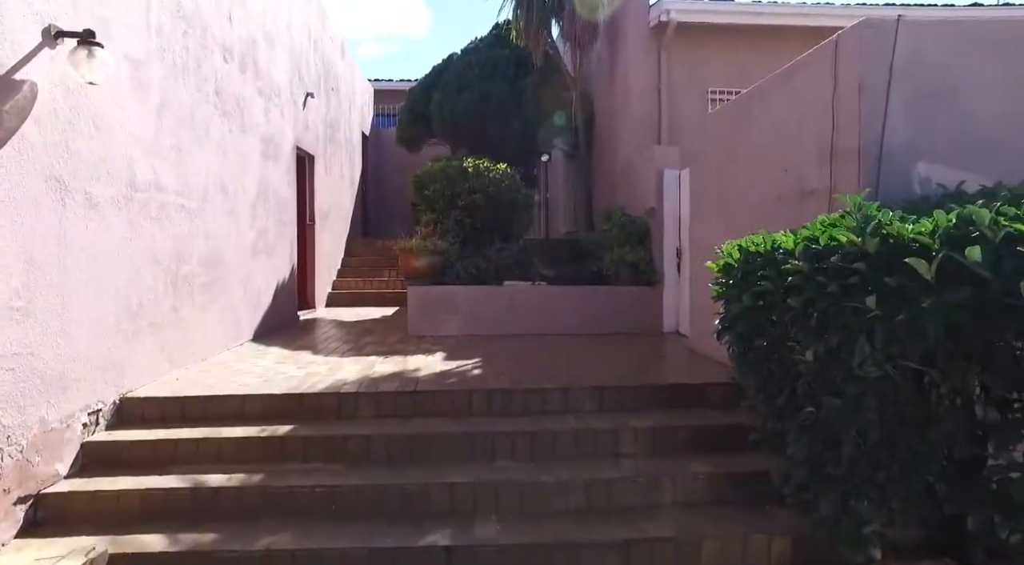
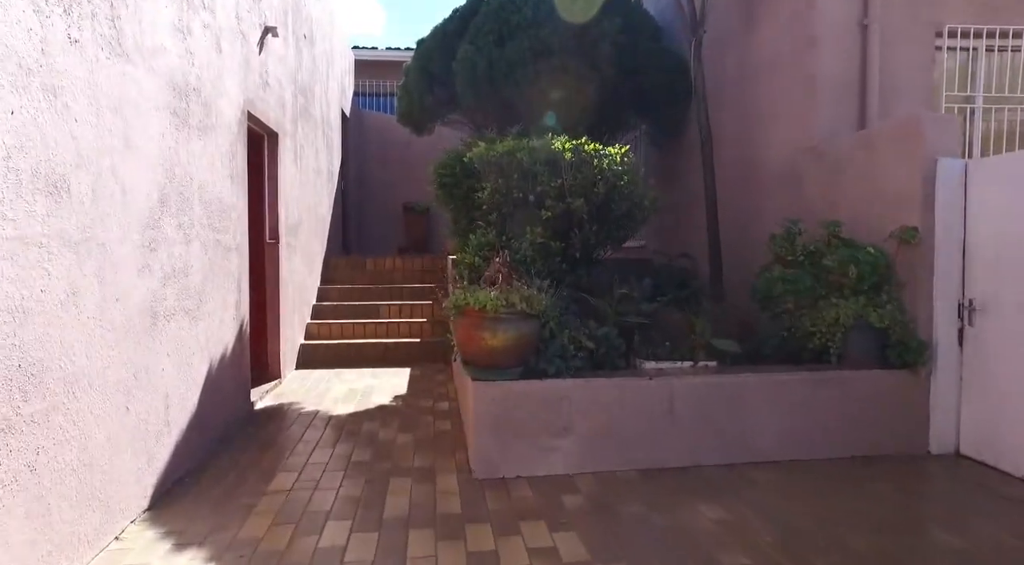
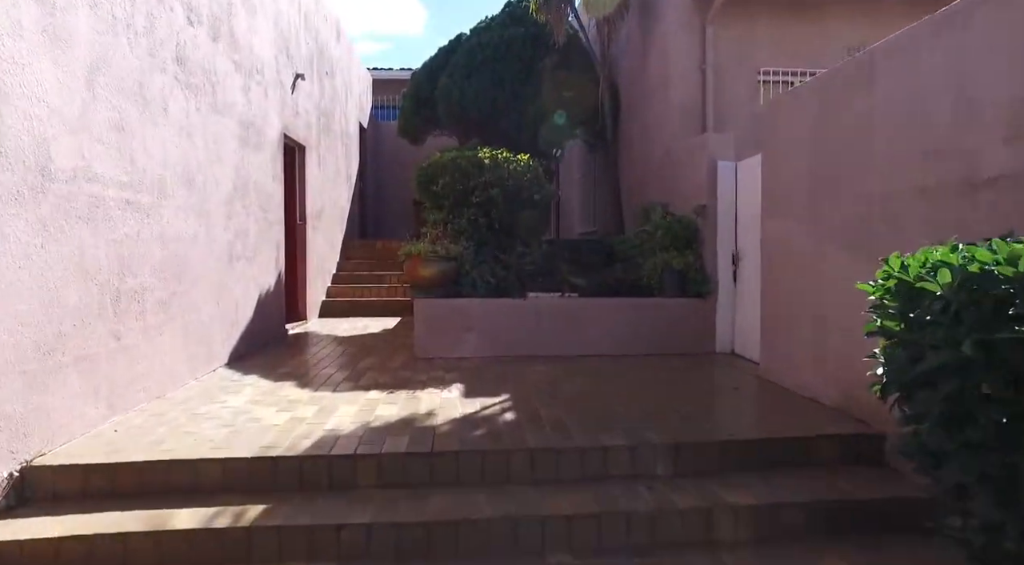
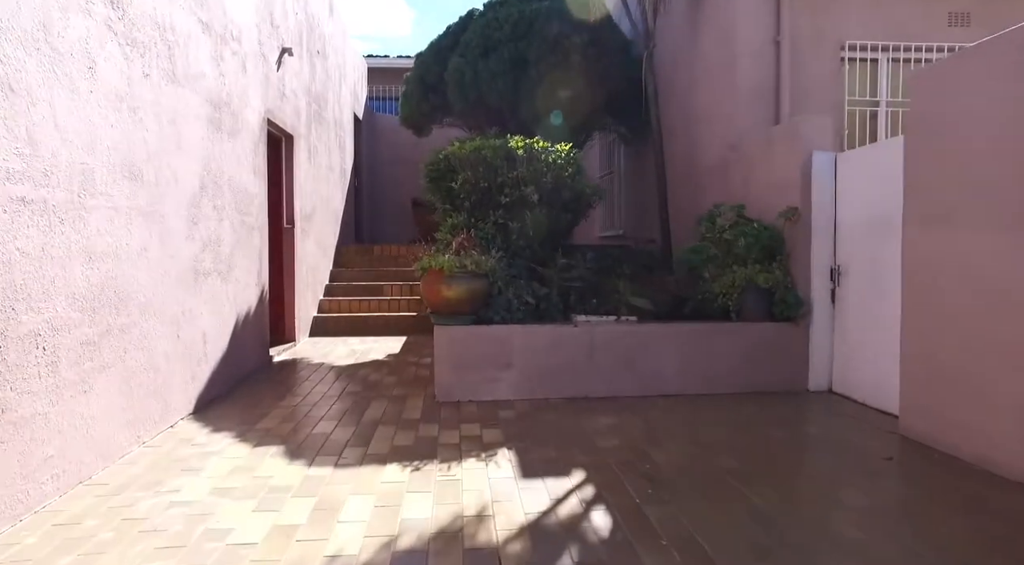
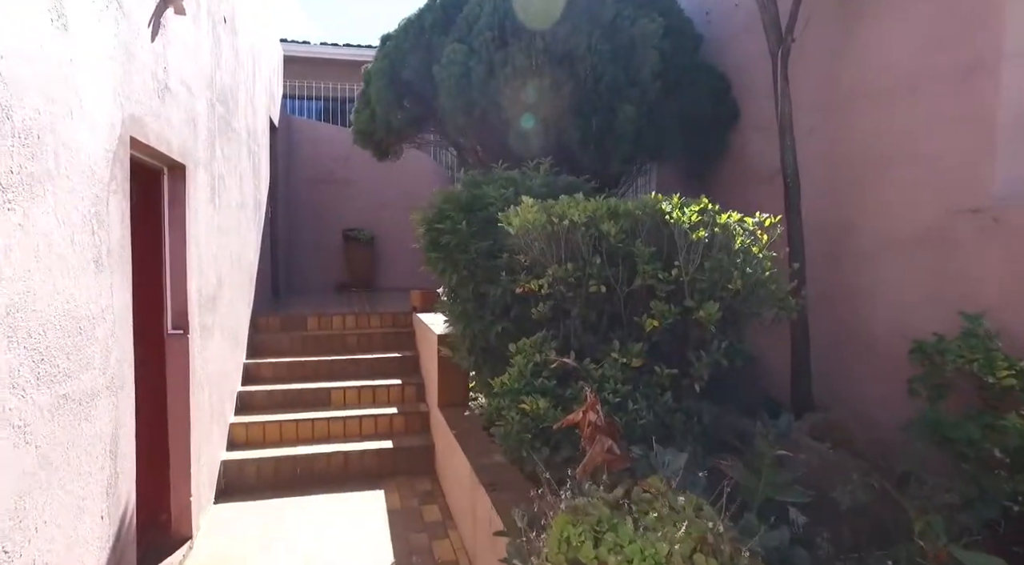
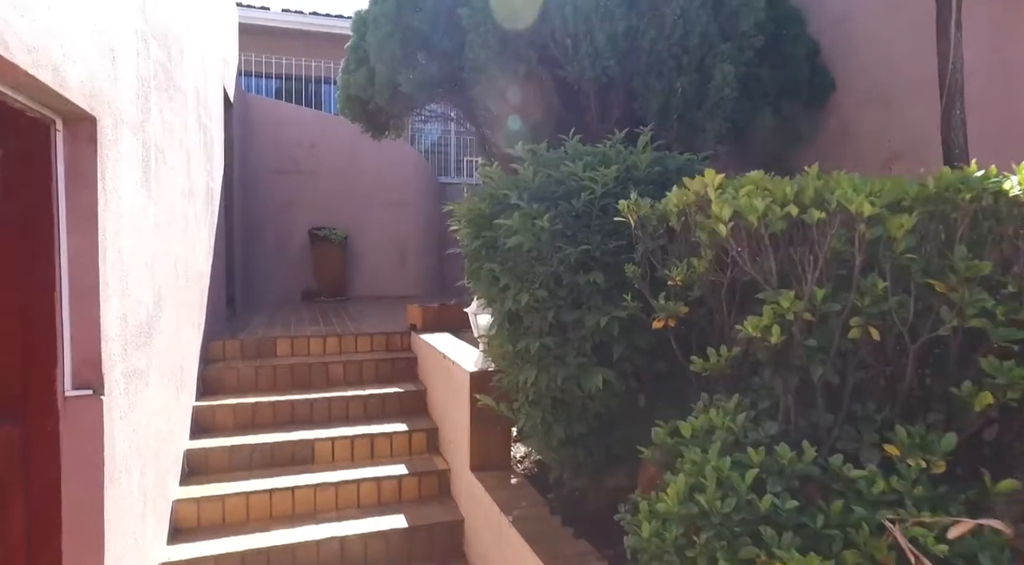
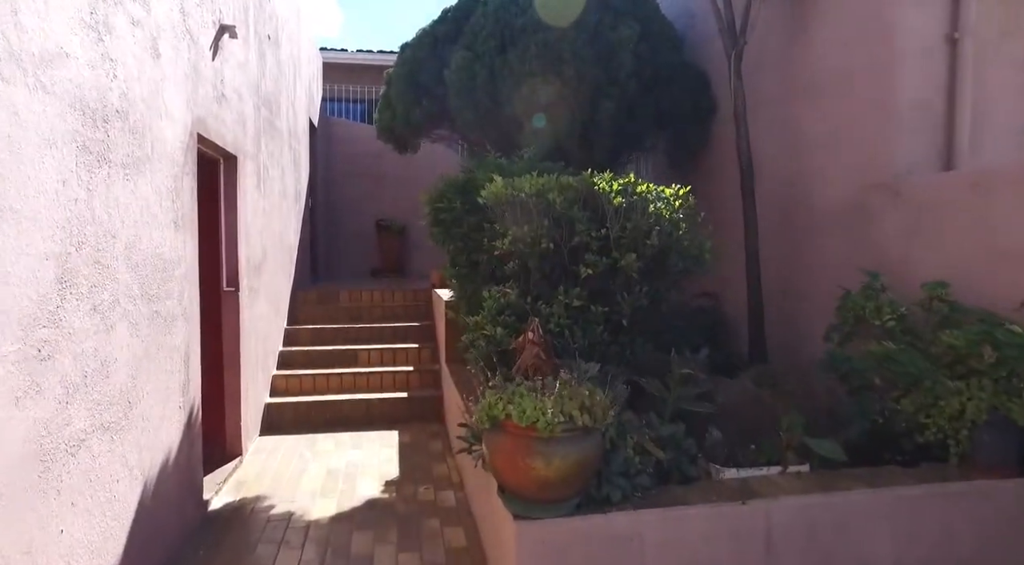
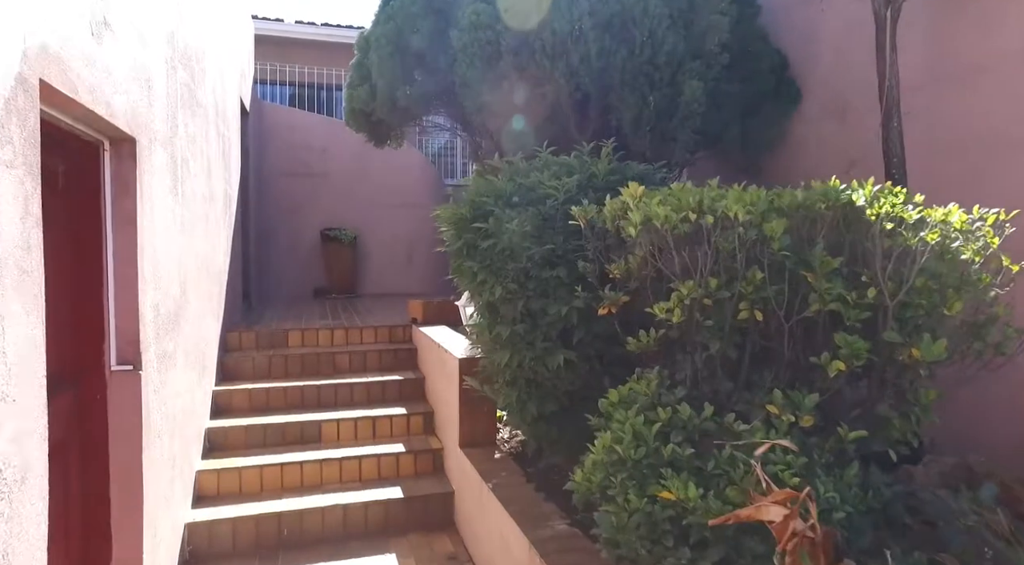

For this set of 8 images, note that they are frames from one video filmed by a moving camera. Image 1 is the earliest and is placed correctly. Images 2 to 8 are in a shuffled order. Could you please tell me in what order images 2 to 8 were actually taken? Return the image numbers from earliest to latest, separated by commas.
3, 4, 2, 7, 5, 8, 6
